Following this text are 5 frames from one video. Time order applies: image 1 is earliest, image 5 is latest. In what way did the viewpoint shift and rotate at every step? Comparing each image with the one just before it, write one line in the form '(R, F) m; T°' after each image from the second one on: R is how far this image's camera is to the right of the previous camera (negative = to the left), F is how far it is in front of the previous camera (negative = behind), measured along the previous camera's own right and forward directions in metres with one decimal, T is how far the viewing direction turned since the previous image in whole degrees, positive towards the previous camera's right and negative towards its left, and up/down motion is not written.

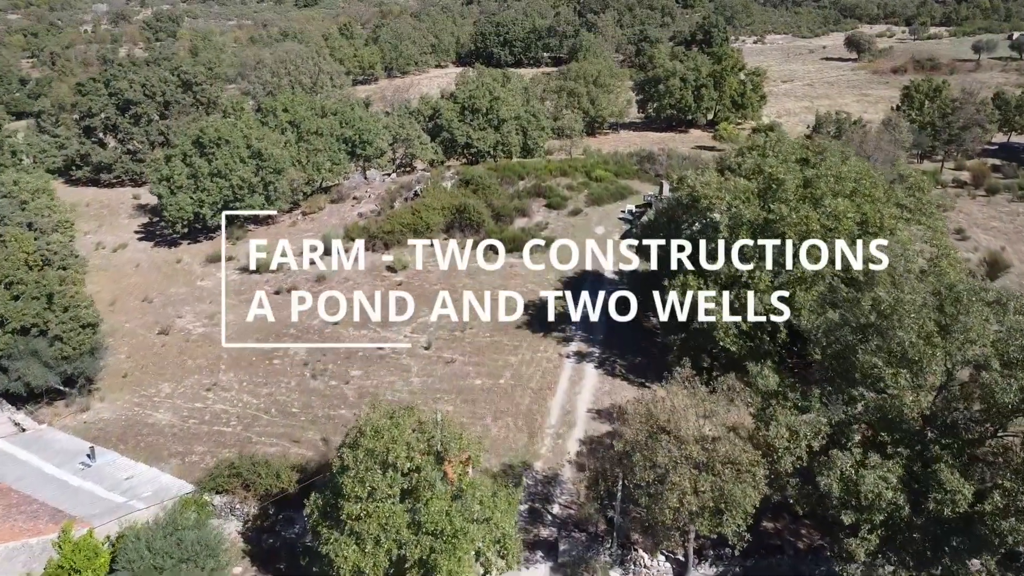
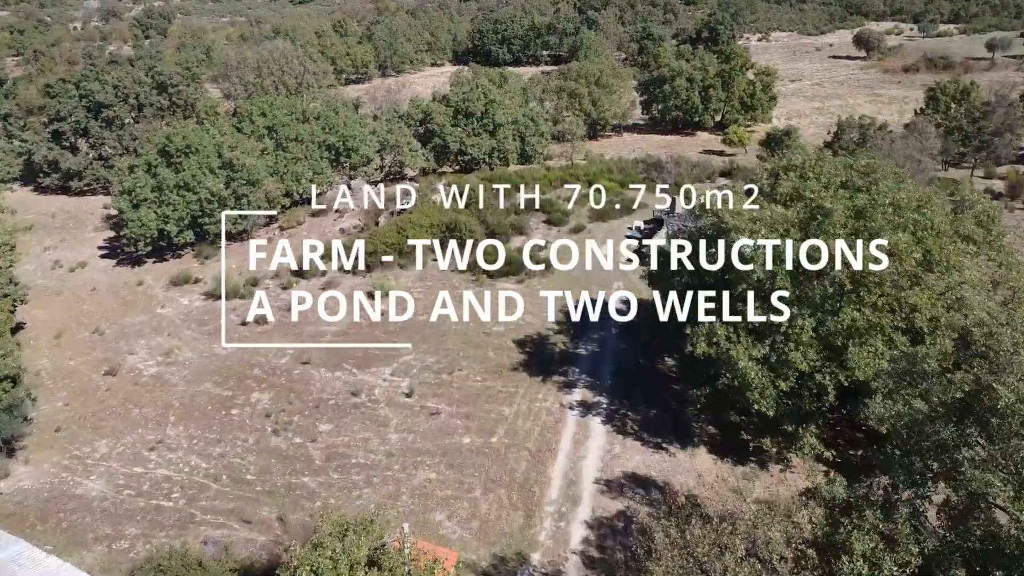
(+0.1, +3.0) m; 0°
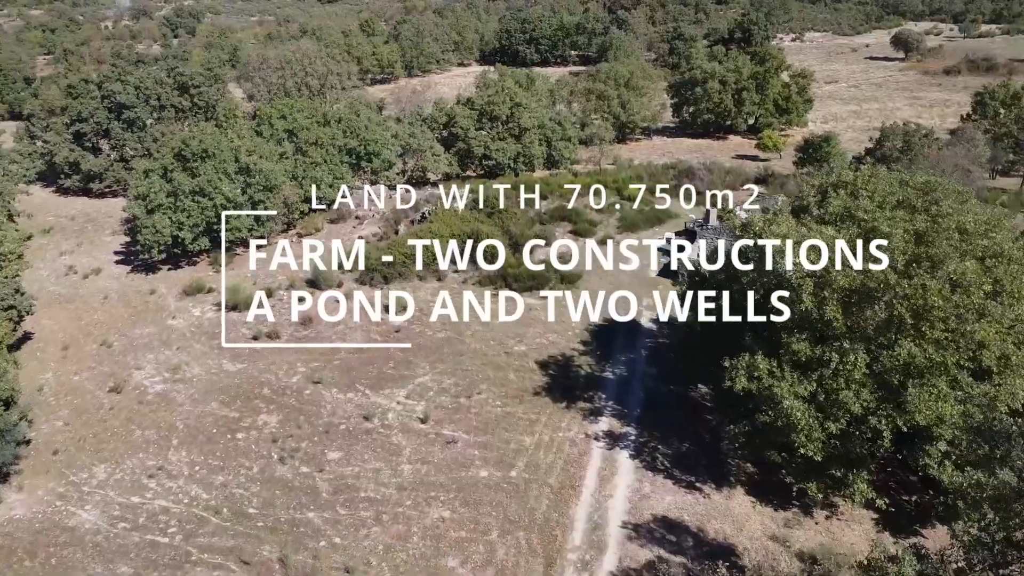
(+0.1, +1.3) m; -2°
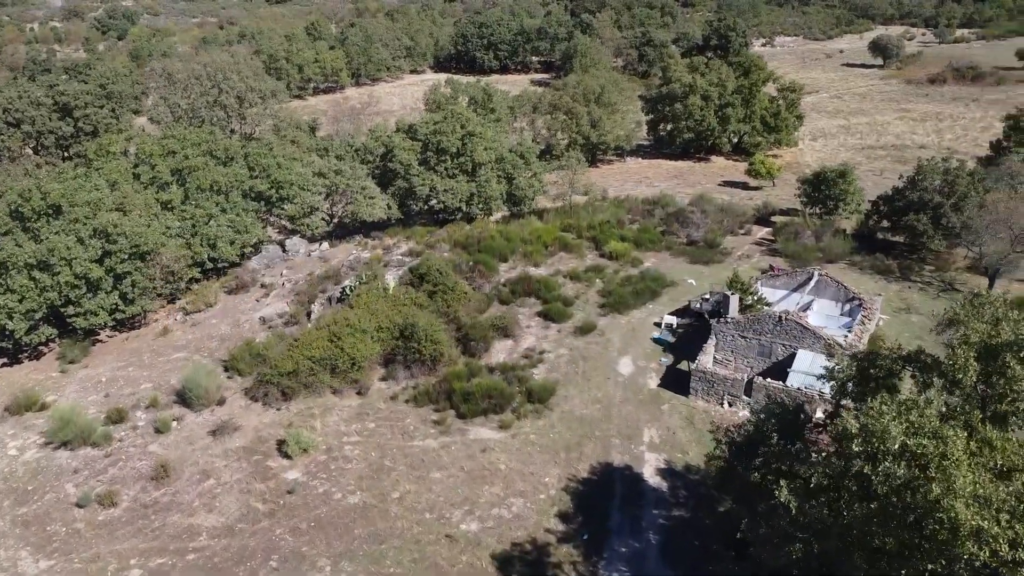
(+0.4, +7.1) m; +3°
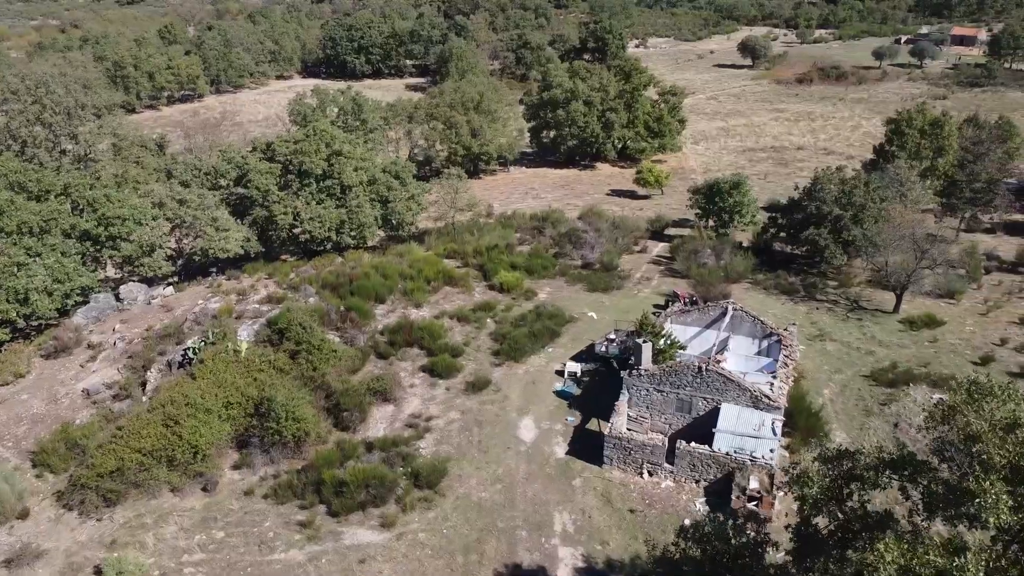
(+0.2, +2.9) m; +8°
